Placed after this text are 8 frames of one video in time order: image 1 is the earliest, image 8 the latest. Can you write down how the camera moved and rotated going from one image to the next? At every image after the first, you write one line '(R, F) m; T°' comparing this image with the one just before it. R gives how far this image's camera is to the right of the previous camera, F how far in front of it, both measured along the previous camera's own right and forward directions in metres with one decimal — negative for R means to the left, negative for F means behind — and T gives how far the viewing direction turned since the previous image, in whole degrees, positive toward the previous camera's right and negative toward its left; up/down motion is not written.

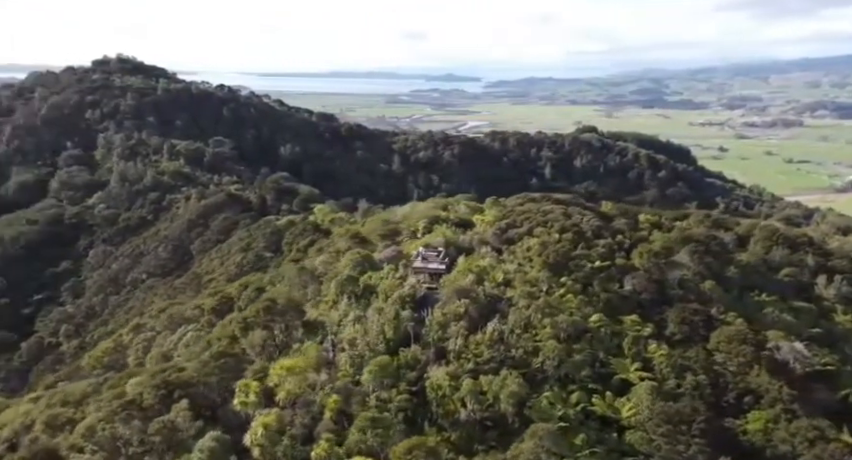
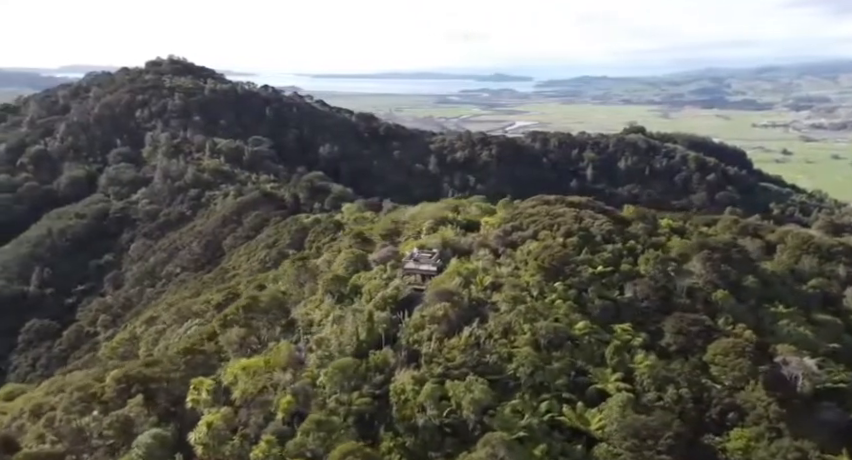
(+1.7, +0.2) m; -4°
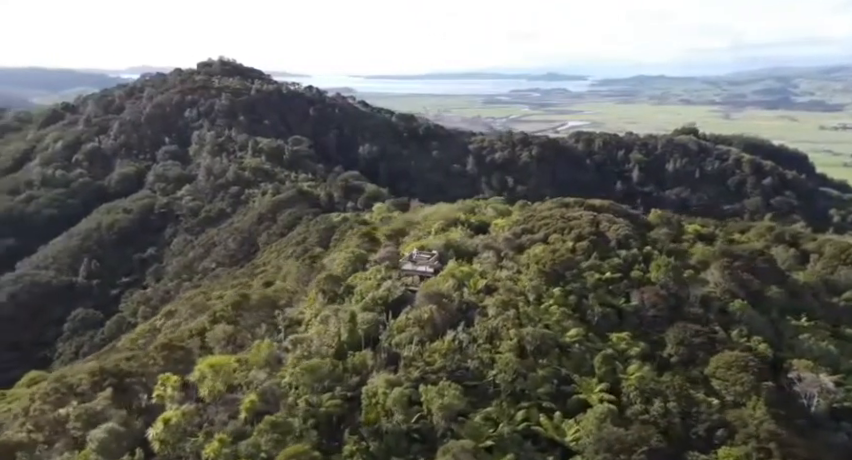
(+1.6, +0.2) m; -4°
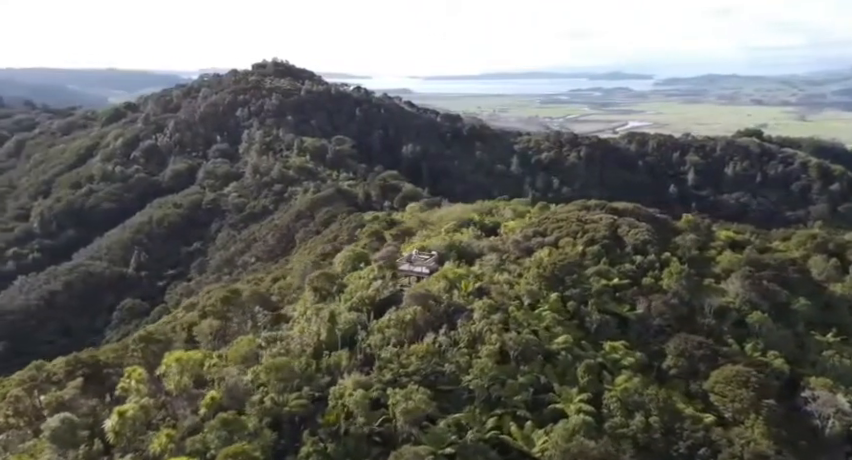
(+1.8, +0.3) m; -5°
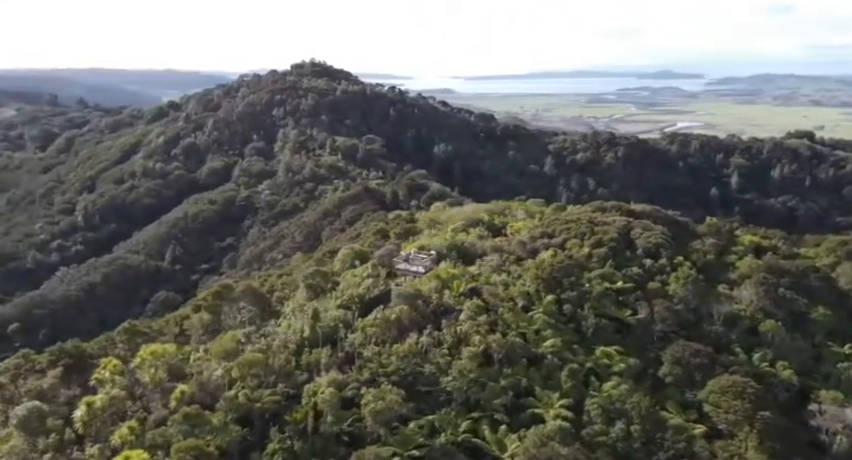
(+1.3, +0.2) m; -4°
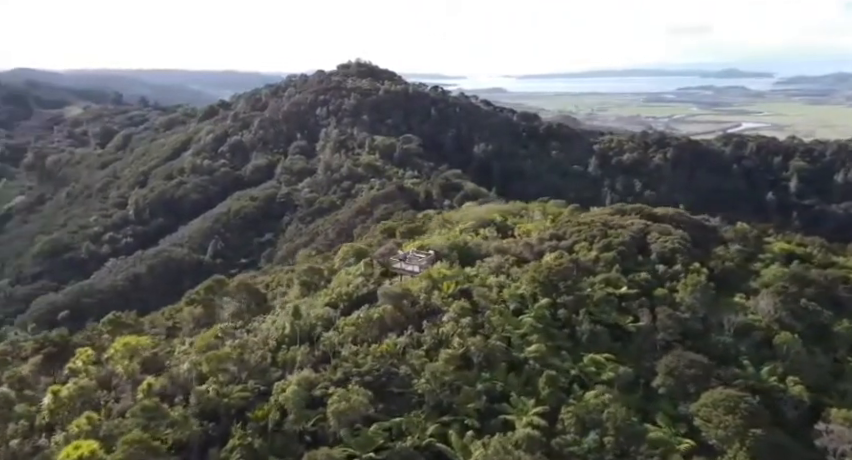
(+1.6, +0.3) m; -5°
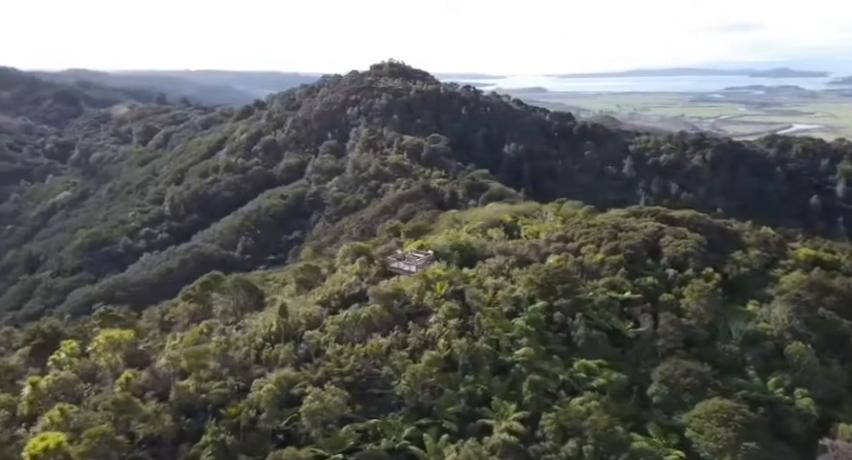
(+1.2, +0.2) m; -3°
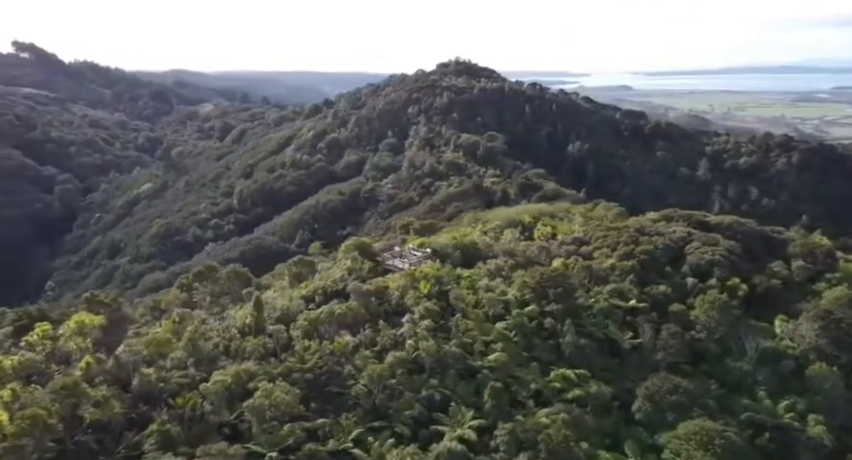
(+2.3, +0.6) m; -7°
